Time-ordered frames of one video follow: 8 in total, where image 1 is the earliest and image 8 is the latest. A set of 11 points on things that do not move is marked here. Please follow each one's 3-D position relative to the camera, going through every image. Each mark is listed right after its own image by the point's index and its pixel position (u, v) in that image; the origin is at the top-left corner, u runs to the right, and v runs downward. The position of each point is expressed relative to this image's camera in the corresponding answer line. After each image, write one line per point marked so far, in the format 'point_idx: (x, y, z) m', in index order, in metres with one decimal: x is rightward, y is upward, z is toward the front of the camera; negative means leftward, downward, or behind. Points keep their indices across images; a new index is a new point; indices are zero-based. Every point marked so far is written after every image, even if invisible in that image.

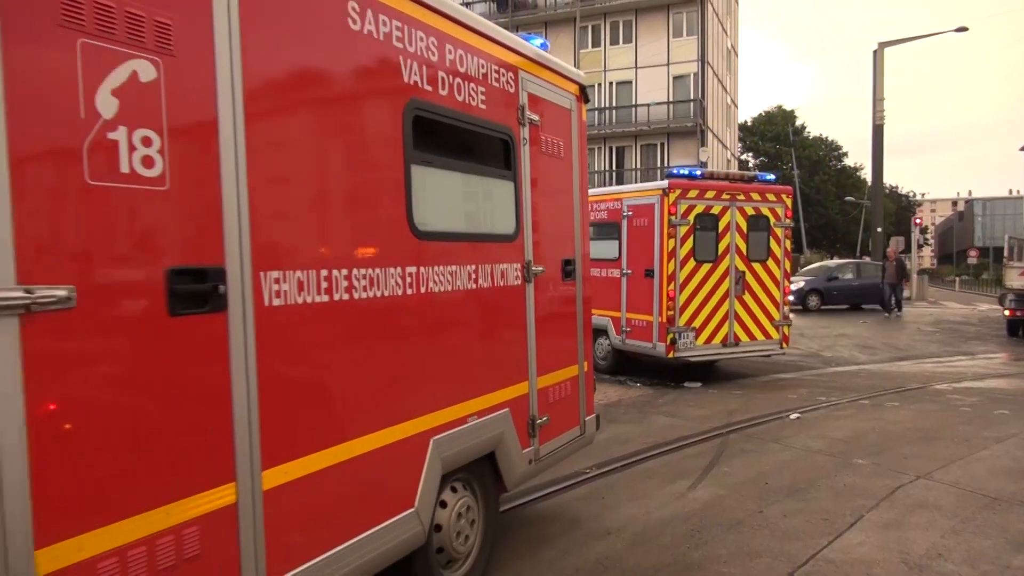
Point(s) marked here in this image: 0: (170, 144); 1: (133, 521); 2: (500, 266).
0: (-0.9, +0.4, +2.0) m
1: (-0.9, -0.6, +1.8) m
2: (0.0, +0.1, +3.4) m
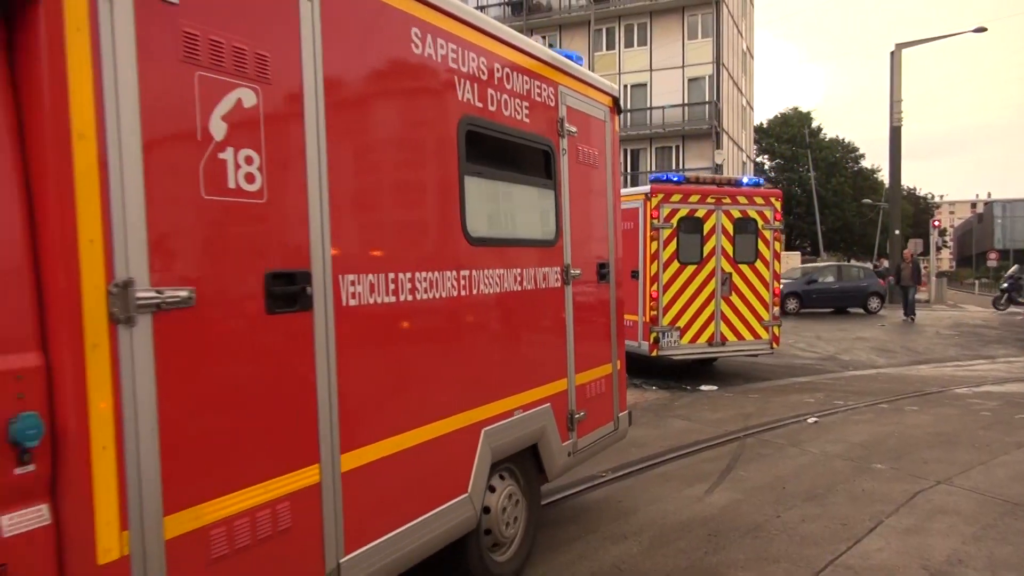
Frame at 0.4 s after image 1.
0: (-0.7, +0.4, +2.2) m
1: (-0.8, -0.6, +2.1) m
2: (+0.1, +0.1, +3.6) m
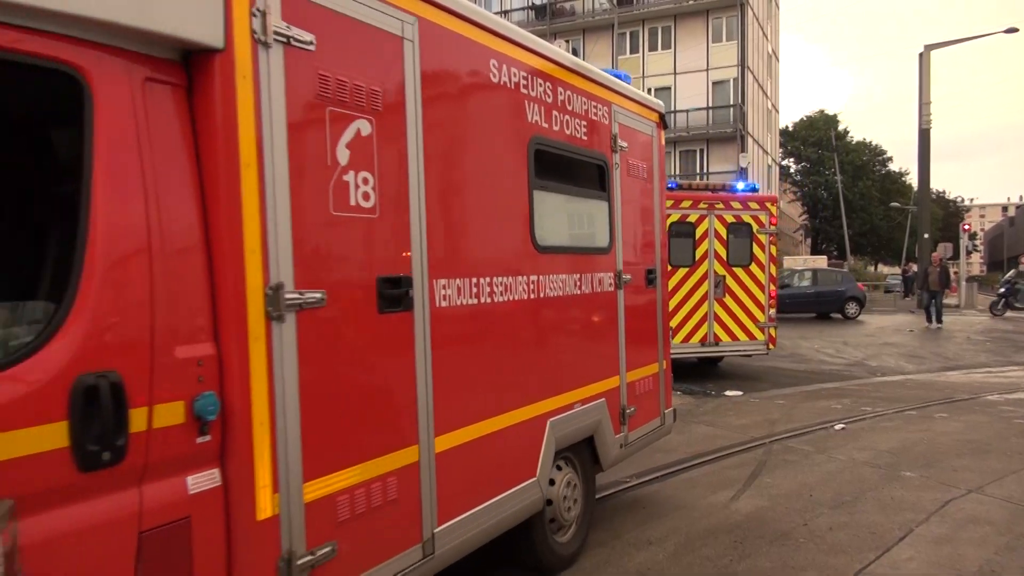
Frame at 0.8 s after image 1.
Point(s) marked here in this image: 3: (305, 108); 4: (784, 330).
0: (-0.4, +0.4, +2.5) m
1: (-0.5, -0.6, +2.4) m
2: (+0.5, +0.1, +4.0) m
3: (-0.6, +0.5, +2.3) m
4: (+6.2, -1.0, +17.8) m
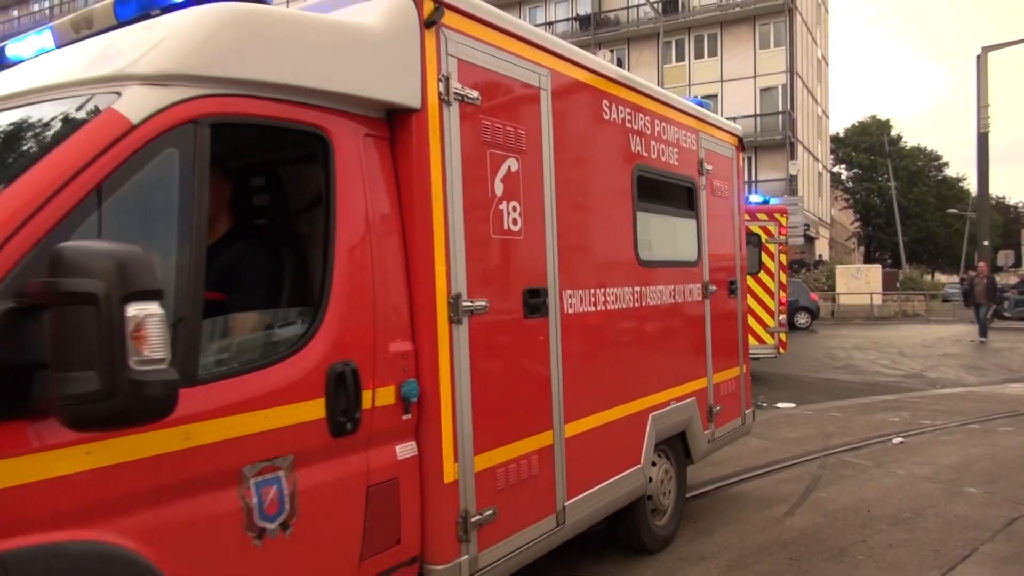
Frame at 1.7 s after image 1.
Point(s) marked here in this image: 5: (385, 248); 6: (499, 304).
0: (0.0, +0.3, +3.1) m
1: (0.0, -0.6, +2.9) m
2: (+1.0, 0.0, +4.4) m
3: (-0.1, +0.5, +2.8) m
4: (+7.6, -1.3, +17.9) m
5: (-0.4, +0.1, +2.5) m
6: (0.0, -0.1, +2.9) m
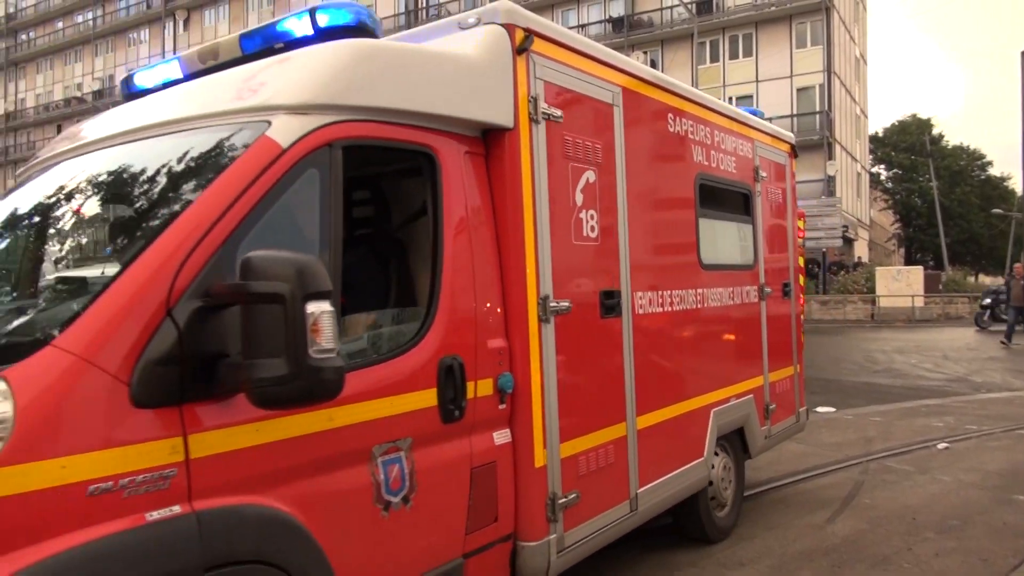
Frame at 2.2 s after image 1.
0: (+0.4, +0.3, +3.3) m
1: (+0.3, -0.6, +3.2) m
2: (+1.4, 0.0, +4.6) m
3: (+0.2, +0.5, +3.1) m
4: (+8.6, -1.3, +17.8) m
5: (-0.1, +0.1, +2.8) m
6: (+0.3, -0.1, +3.2) m
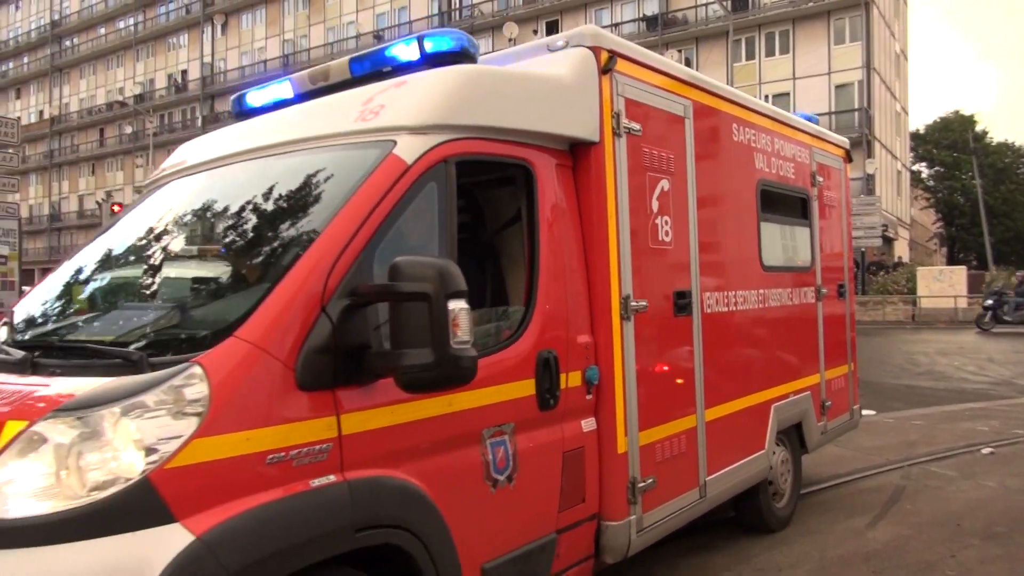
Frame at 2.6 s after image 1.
0: (+0.8, +0.3, +3.6) m
1: (+0.7, -0.6, +3.4) m
2: (+1.8, 0.0, +4.8) m
3: (+0.5, +0.5, +3.3) m
4: (+9.6, -1.3, +17.7) m
5: (+0.2, +0.1, +3.1) m
6: (+0.6, -0.1, +3.4) m
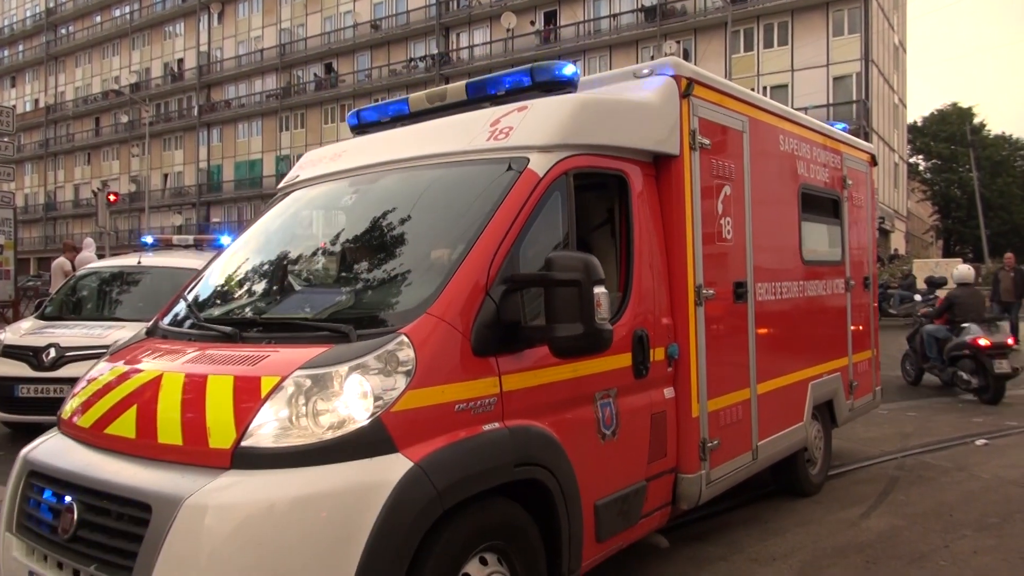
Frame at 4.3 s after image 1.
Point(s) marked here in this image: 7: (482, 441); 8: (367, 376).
0: (+1.2, +0.4, +4.2) m
1: (+1.1, -0.6, +4.0) m
2: (+2.3, +0.1, +5.4) m
3: (+1.0, +0.5, +3.9) m
4: (+10.0, -1.1, +18.3) m
5: (+0.7, +0.2, +3.6) m
6: (+1.1, 0.0, +4.0) m
7: (-0.1, -0.5, +2.7) m
8: (-0.5, -0.3, +2.5) m
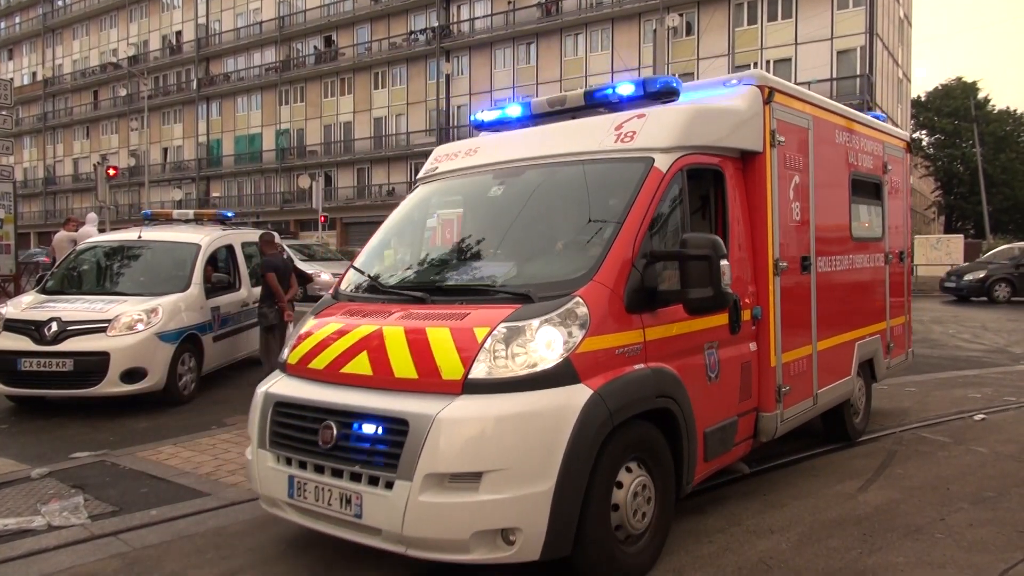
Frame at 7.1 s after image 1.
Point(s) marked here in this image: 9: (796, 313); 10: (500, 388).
0: (+1.9, +0.5, +4.9) m
1: (+1.8, -0.4, +4.9) m
2: (+3.0, +0.3, +6.2) m
3: (+1.7, +0.7, +4.7) m
4: (+10.7, -0.5, +19.1) m
5: (+1.4, +0.3, +4.5) m
6: (+1.8, +0.1, +4.8) m
7: (+0.6, -0.4, +3.5) m
8: (+0.2, -0.2, +3.3) m
9: (+1.8, -0.2, +4.9) m
10: (0.0, -0.4, +3.2) m
